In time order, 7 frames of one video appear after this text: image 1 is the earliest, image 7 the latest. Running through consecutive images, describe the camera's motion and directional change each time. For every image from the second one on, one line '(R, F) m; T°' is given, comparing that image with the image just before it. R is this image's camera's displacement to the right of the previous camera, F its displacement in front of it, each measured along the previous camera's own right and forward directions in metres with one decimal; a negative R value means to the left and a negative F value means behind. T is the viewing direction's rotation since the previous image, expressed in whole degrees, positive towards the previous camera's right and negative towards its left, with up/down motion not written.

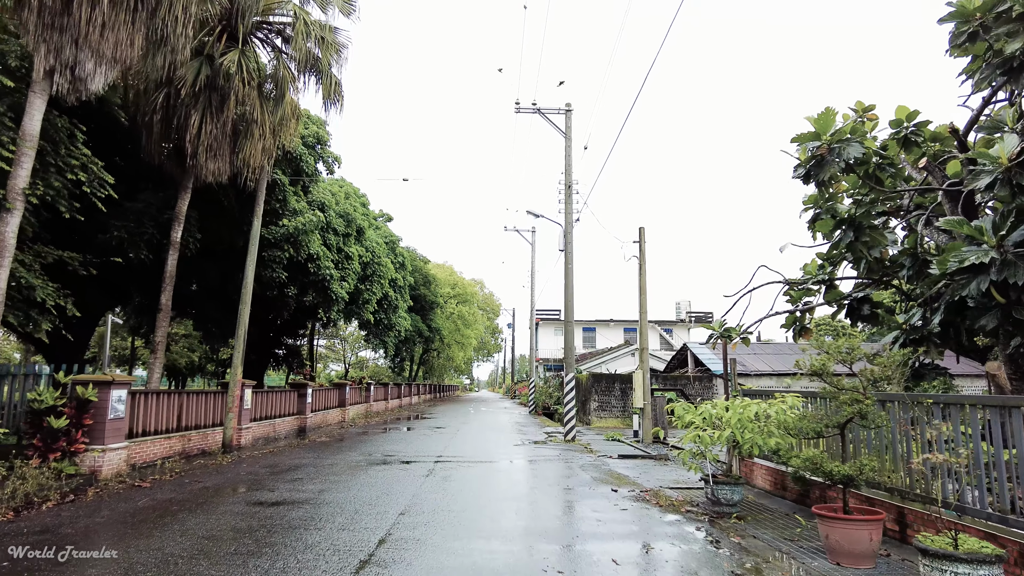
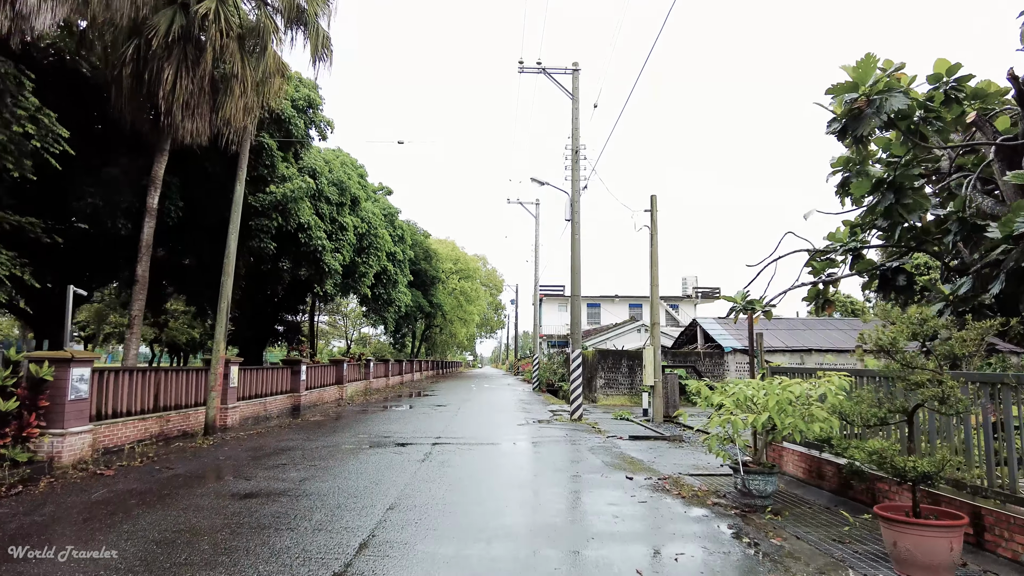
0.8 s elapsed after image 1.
(0.0, +0.8) m; 0°
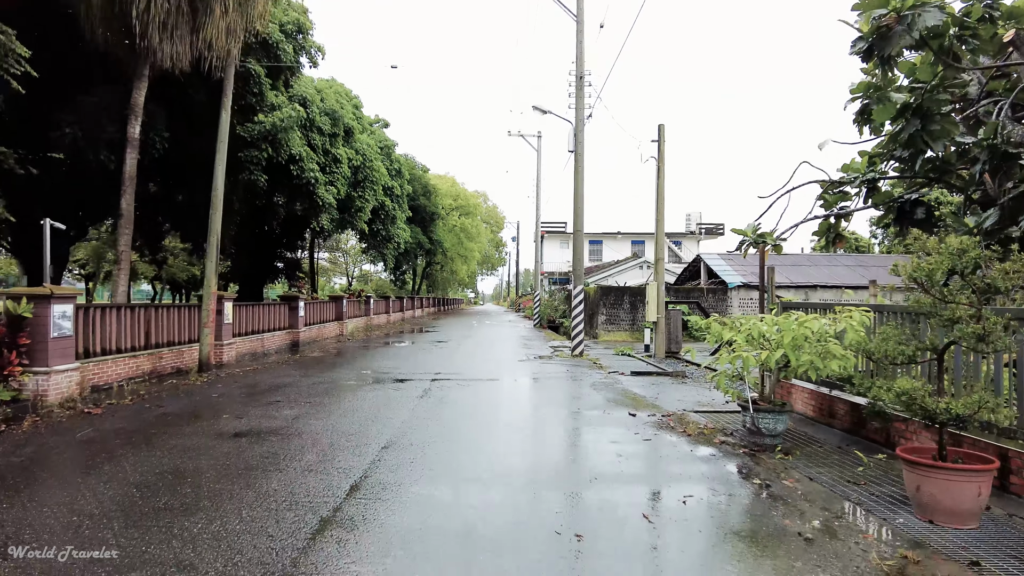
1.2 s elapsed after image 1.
(0.0, +0.4) m; 0°
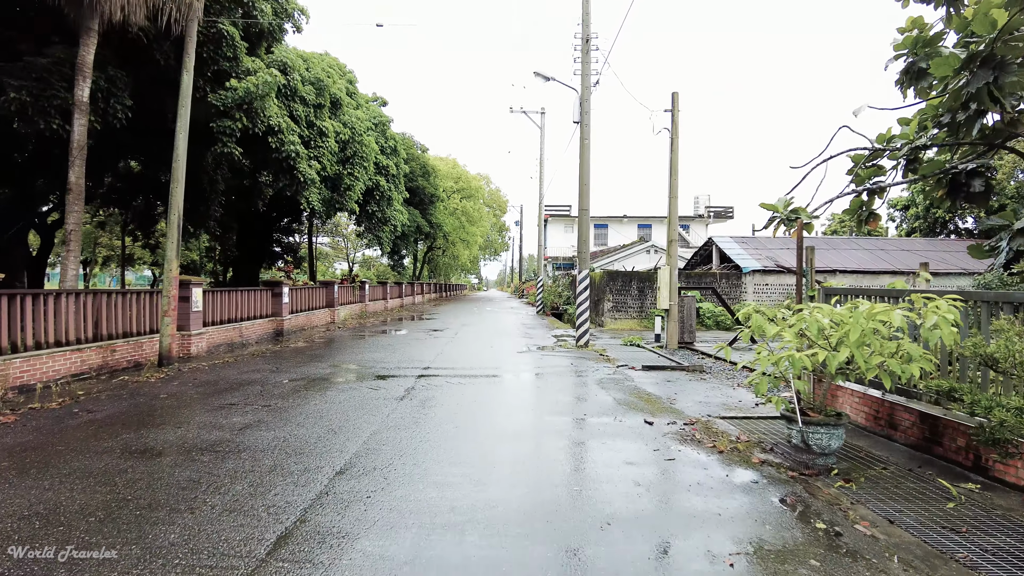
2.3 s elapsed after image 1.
(+0.1, +1.1) m; 0°
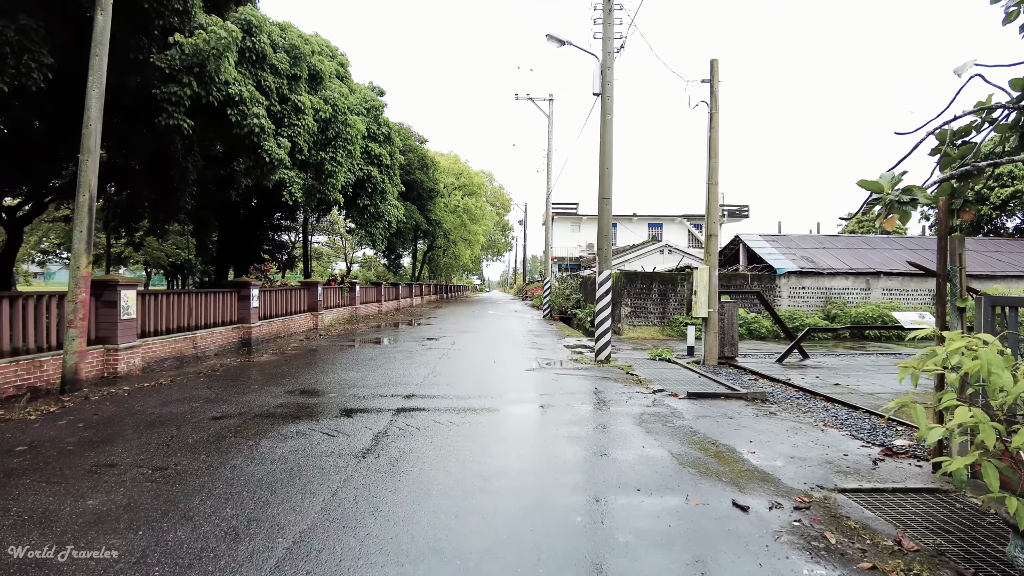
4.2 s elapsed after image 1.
(-0.1, +2.0) m; 0°
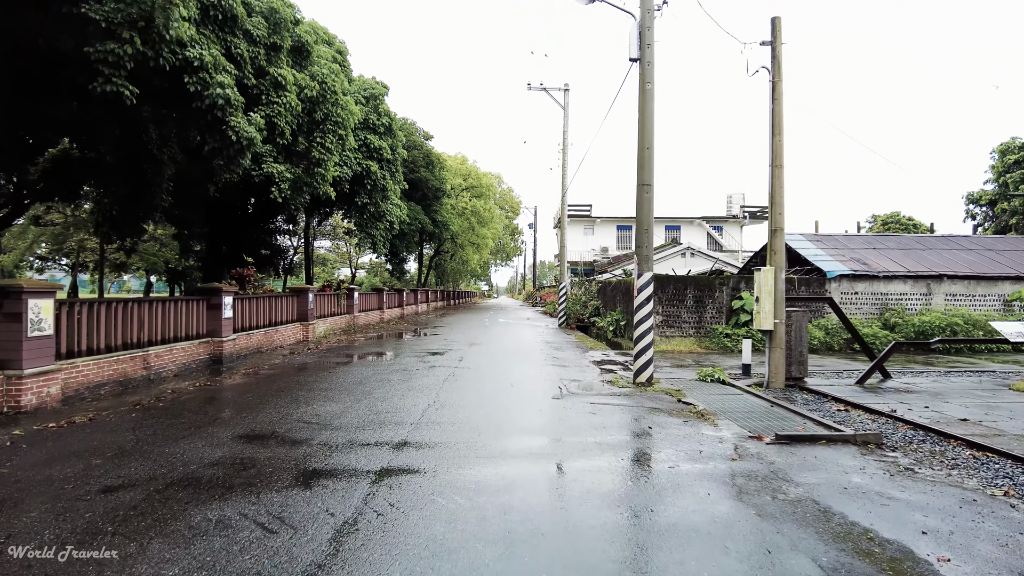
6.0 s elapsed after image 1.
(-0.2, +1.9) m; -1°
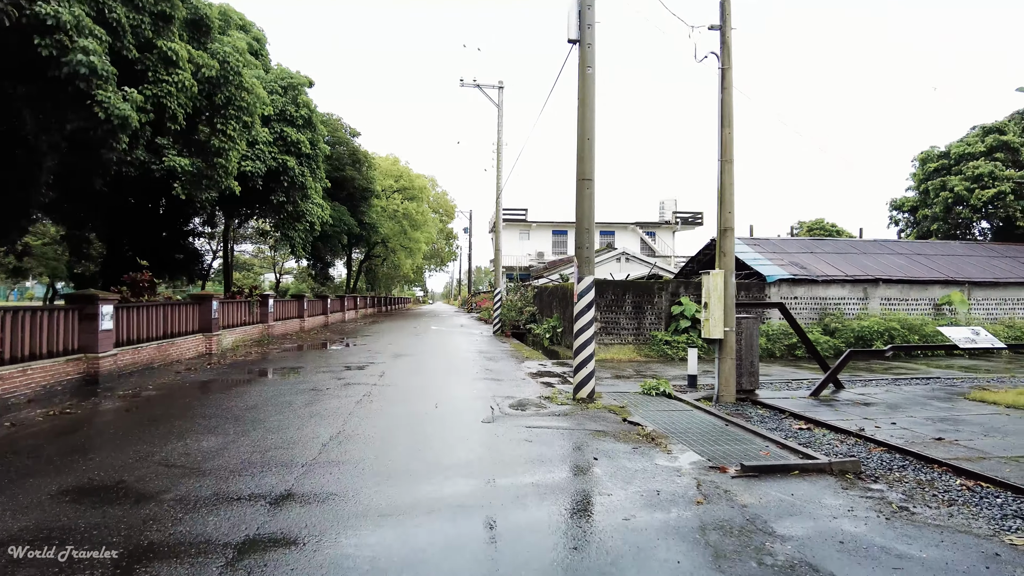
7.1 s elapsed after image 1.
(+0.2, +1.0) m; +6°
